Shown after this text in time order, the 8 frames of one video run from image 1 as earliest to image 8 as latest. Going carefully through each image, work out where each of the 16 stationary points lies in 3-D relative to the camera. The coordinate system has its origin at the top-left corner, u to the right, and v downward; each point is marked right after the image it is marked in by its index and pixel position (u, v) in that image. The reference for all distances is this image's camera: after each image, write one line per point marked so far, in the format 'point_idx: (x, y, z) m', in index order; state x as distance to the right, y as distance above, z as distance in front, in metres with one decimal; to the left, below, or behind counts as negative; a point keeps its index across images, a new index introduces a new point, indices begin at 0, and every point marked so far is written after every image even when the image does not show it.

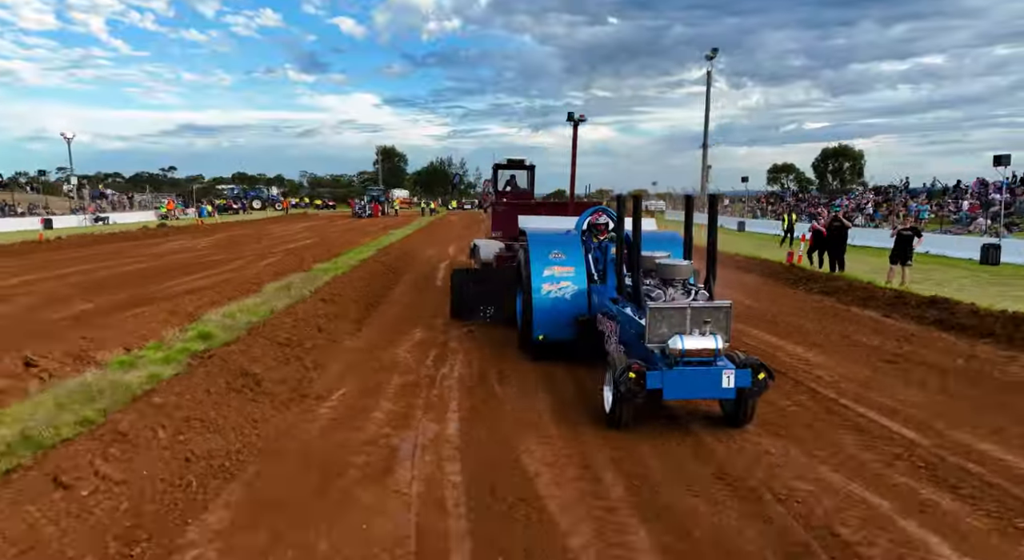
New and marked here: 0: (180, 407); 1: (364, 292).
0: (-2.5, -1.0, +4.4) m
1: (-2.4, -0.5, +8.7) m
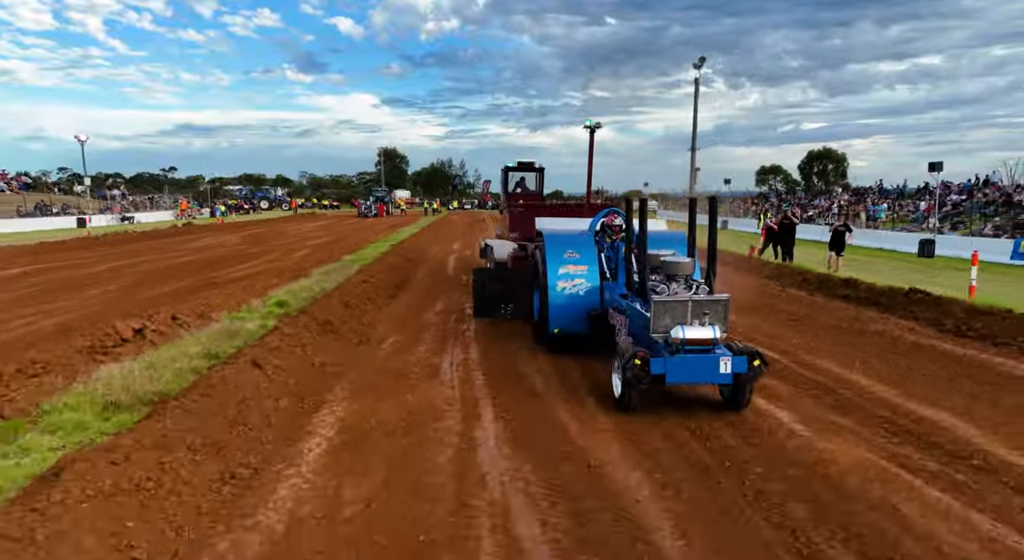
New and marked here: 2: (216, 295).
0: (-2.4, -0.7, +6.7) m
1: (-2.4, -0.2, +11.1) m
2: (-4.7, -0.5, +8.7) m
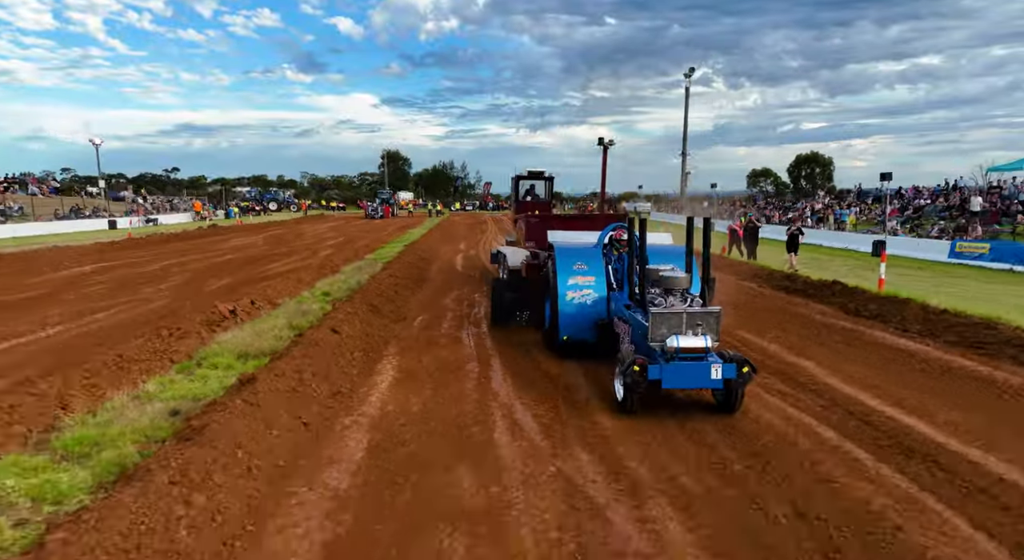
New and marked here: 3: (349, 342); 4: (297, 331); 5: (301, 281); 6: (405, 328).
0: (-2.4, -0.6, +9.1) m
1: (-2.4, -0.1, +13.5) m
2: (-4.7, -0.3, +11.0) m
3: (-2.1, -0.8, +7.9) m
4: (-2.9, -0.7, +8.2) m
5: (-4.7, -0.2, +12.5) m
6: (-1.6, -0.7, +9.2) m
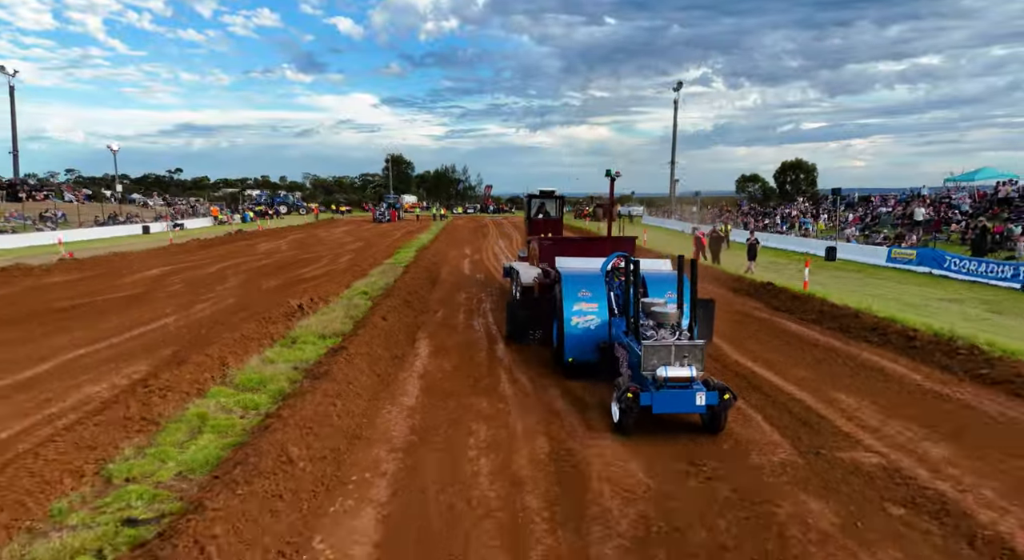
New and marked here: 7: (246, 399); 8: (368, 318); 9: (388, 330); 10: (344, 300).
0: (-2.4, -0.6, +12.2) m
1: (-2.4, -0.1, +16.5) m
2: (-4.7, -0.4, +14.1) m
3: (-2.1, -0.9, +11.0) m
4: (-2.9, -0.8, +11.3) m
5: (-4.7, -0.2, +15.6) m
6: (-1.6, -0.8, +12.3) m
7: (-3.1, -1.4, +7.1) m
8: (-2.7, -0.7, +11.5) m
9: (-2.1, -0.9, +10.7) m
10: (-3.6, -0.5, +12.7) m
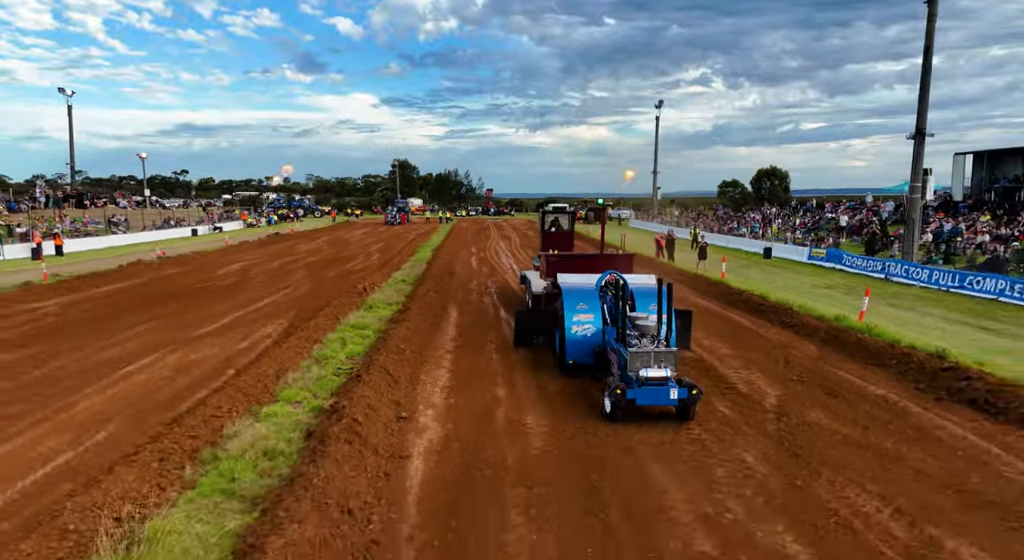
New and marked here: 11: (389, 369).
0: (-2.5, -0.4, +17.9) m
1: (-2.5, +0.2, +22.2) m
2: (-4.8, -0.1, +19.8) m
3: (-2.2, -0.6, +16.6) m
4: (-3.0, -0.5, +16.9) m
5: (-4.8, +0.1, +21.3) m
6: (-1.7, -0.5, +18.0) m
7: (-3.1, -1.1, +12.7) m
8: (-2.7, -0.4, +17.2) m
9: (-2.2, -0.6, +16.4) m
10: (-3.6, -0.3, +18.3) m
11: (-1.9, -1.5, +9.7) m
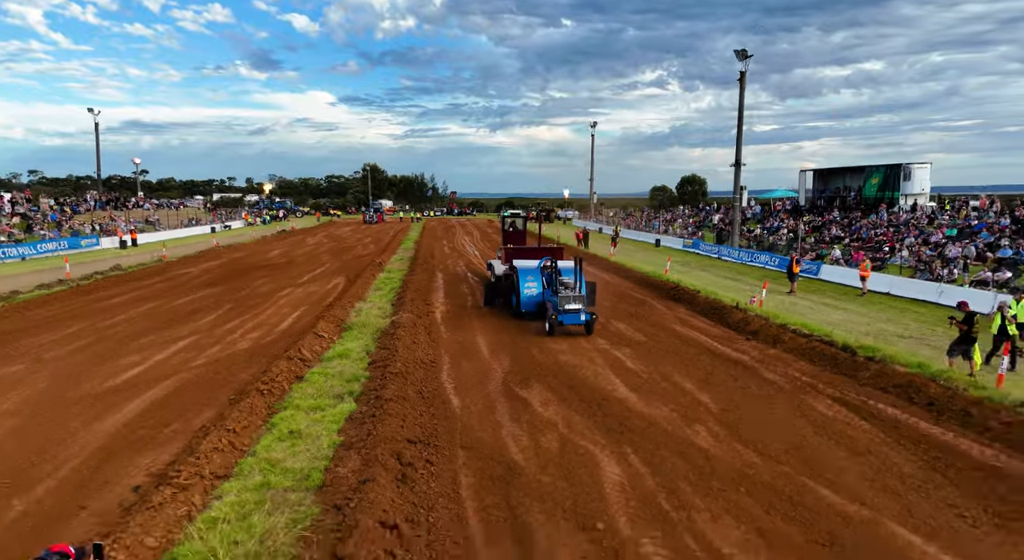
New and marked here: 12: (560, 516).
0: (-4.3, +0.7, +28.4) m
1: (-4.5, +1.2, +32.7) m
2: (-6.7, +0.9, +30.1) m
3: (-3.9, +0.4, +27.2) m
4: (-4.7, +0.6, +27.4) m
5: (-6.8, +1.1, +31.6) m
6: (-3.5, +0.5, +28.5) m
7: (-4.6, 0.0, +23.2) m
8: (-4.5, +0.6, +27.7) m
9: (-3.9, +0.4, +26.9) m
10: (-5.4, +0.8, +28.8) m
11: (-3.2, -0.4, +20.3) m
12: (+0.5, -2.4, +6.3) m
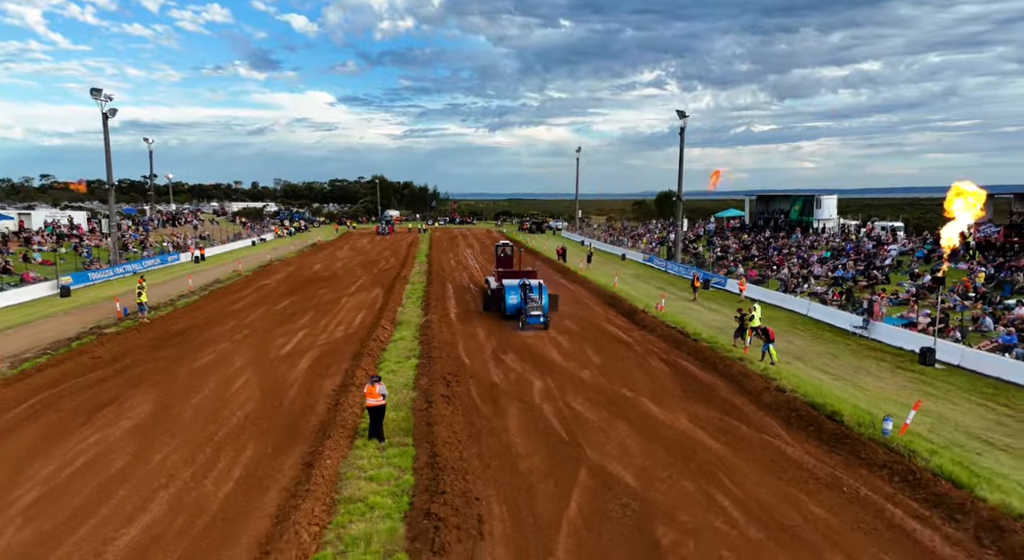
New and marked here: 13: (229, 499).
0: (-4.8, +0.1, +37.6) m
1: (-5.1, +0.7, +42.0) m
2: (-7.2, +0.4, +39.4) m
3: (-4.4, -0.1, +36.4) m
4: (-5.2, 0.0, +36.7) m
5: (-7.3, +0.6, +40.9) m
6: (-4.0, 0.0, +37.8) m
7: (-5.1, -0.6, +32.5) m
8: (-5.0, 0.0, +36.9) m
9: (-4.4, -0.1, +36.2) m
10: (-6.0, +0.2, +38.0) m
11: (-3.7, -1.0, +29.6) m
12: (0.0, -2.9, +15.5) m
13: (-4.7, -3.6, +10.3) m
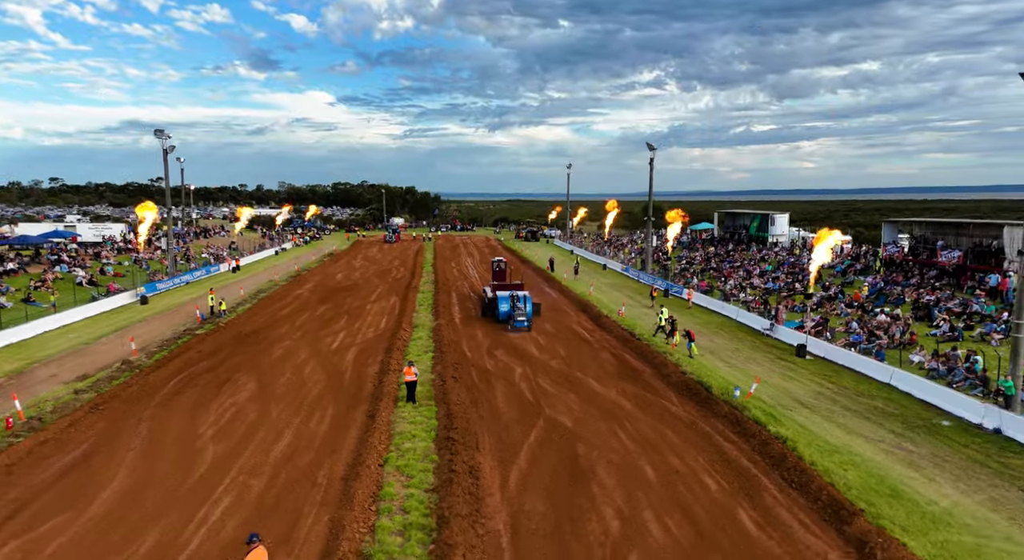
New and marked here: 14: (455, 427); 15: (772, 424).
0: (-5.2, -0.5, +44.6) m
1: (-5.5, 0.0, +48.9) m
2: (-7.7, -0.2, +46.4) m
3: (-4.9, -0.7, +43.4) m
4: (-5.6, -0.6, +43.6) m
5: (-7.8, -0.1, +47.8) m
6: (-4.5, -0.6, +44.7) m
7: (-5.5, -1.2, +39.4) m
8: (-5.4, -0.6, +43.9) m
9: (-4.9, -0.7, +43.1) m
10: (-6.4, -0.4, +45.0) m
11: (-4.1, -1.6, +36.5) m
12: (-0.5, -3.6, +22.5) m
13: (-5.1, -4.3, +17.2) m
14: (-1.6, -4.1, +17.1) m
15: (+7.0, -3.9, +16.8) m
